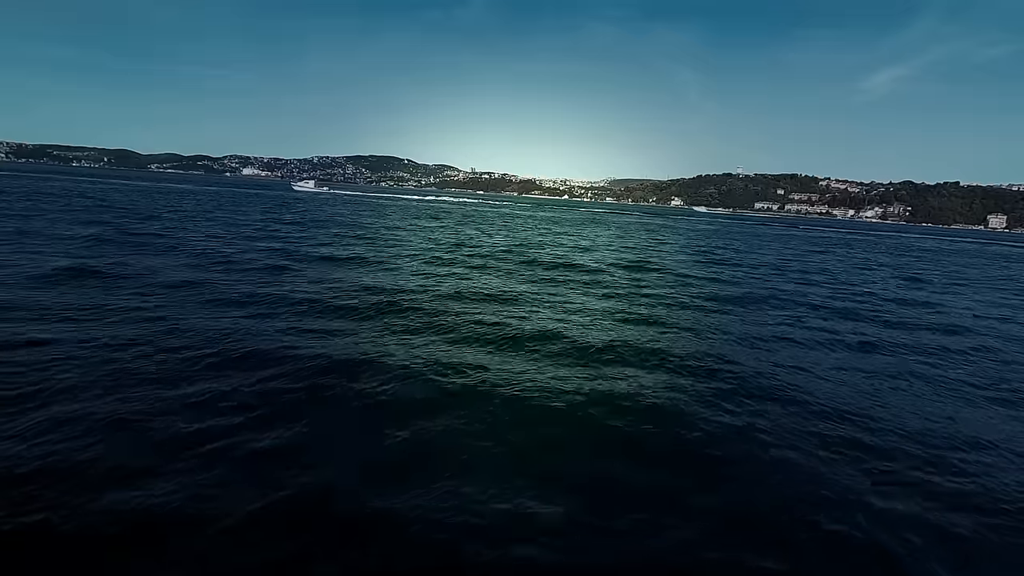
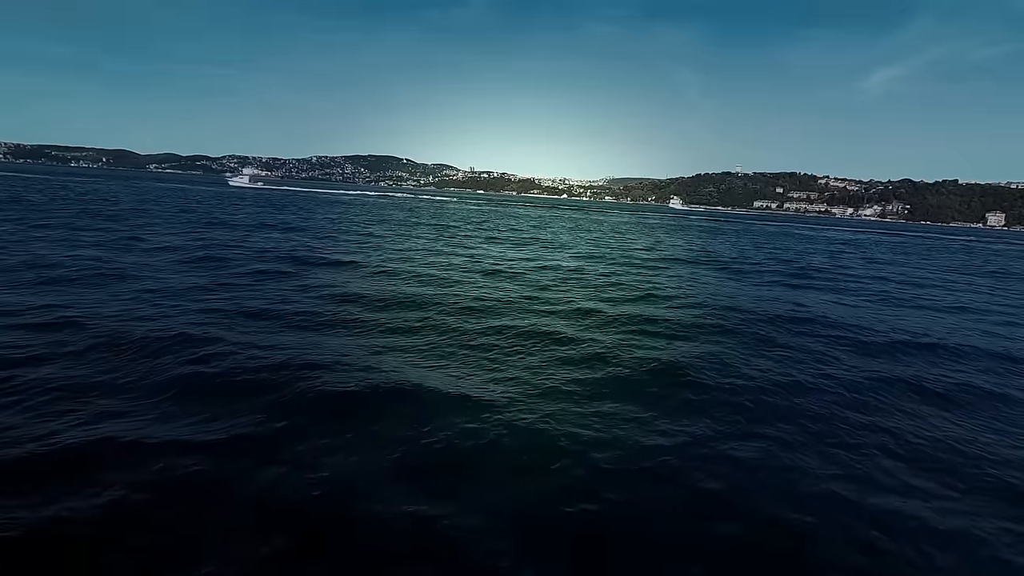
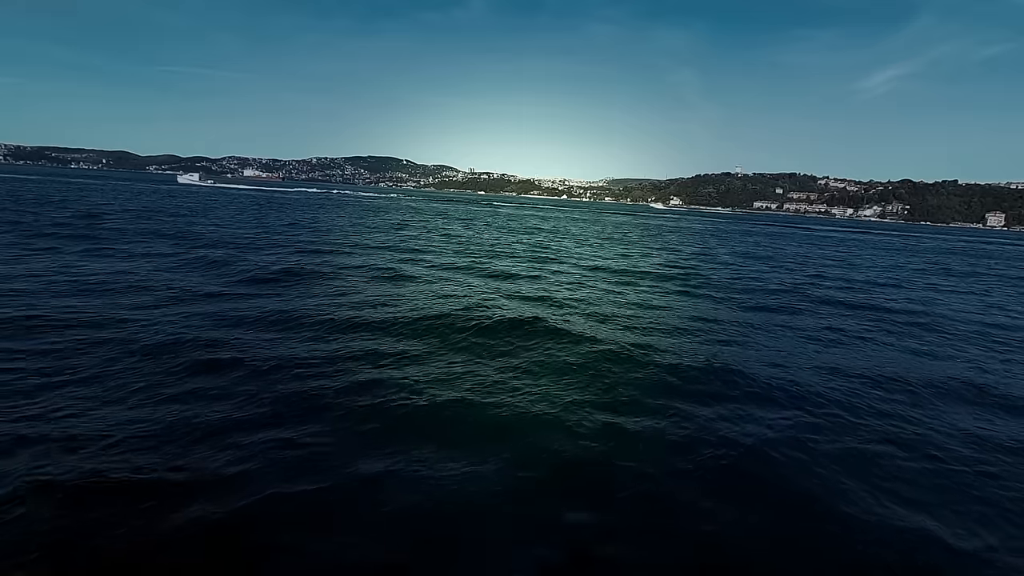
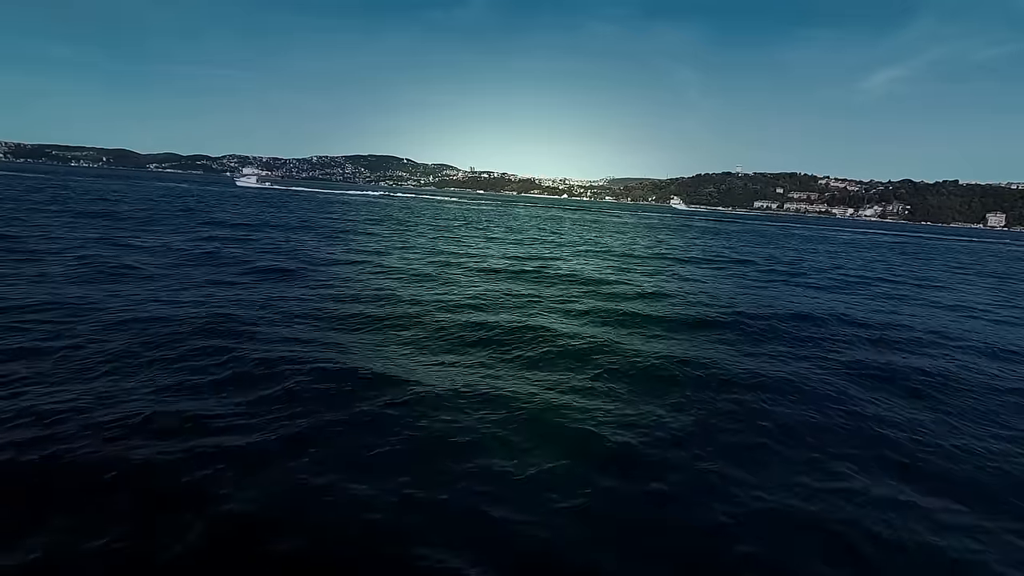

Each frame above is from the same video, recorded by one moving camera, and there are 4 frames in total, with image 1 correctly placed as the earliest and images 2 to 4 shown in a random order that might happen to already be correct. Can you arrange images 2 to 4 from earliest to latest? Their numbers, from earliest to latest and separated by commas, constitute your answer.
4, 2, 3
